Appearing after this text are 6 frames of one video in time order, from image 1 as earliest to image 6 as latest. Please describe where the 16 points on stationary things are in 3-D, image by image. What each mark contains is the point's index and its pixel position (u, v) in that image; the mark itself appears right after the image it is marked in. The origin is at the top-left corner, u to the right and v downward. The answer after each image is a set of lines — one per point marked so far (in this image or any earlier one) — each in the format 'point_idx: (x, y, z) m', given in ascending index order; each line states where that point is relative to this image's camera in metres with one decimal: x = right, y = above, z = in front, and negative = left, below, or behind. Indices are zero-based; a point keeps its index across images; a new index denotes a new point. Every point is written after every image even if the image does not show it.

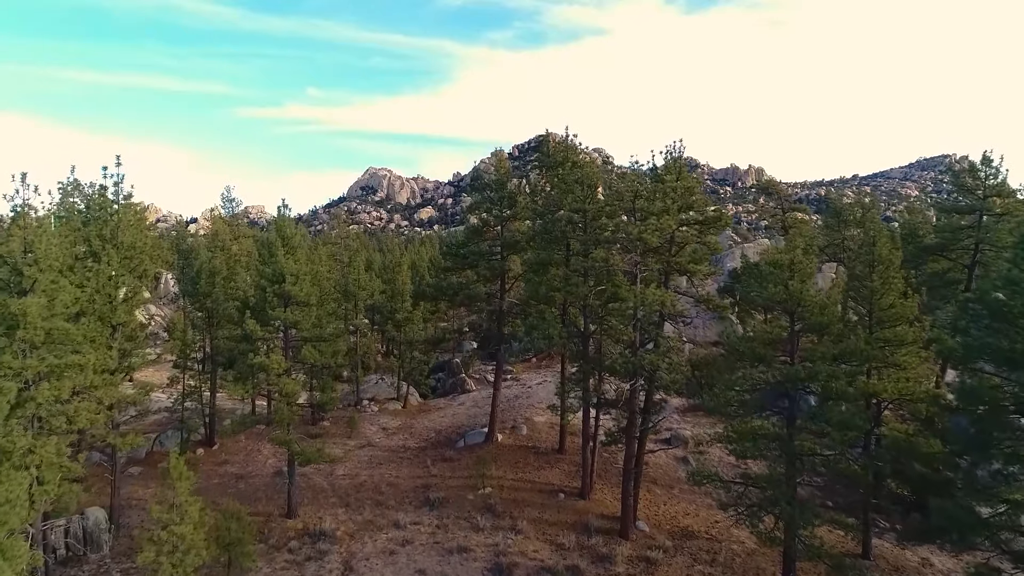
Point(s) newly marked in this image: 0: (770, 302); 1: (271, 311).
0: (+7.4, -0.4, +15.5) m
1: (-8.5, -0.8, +19.0) m
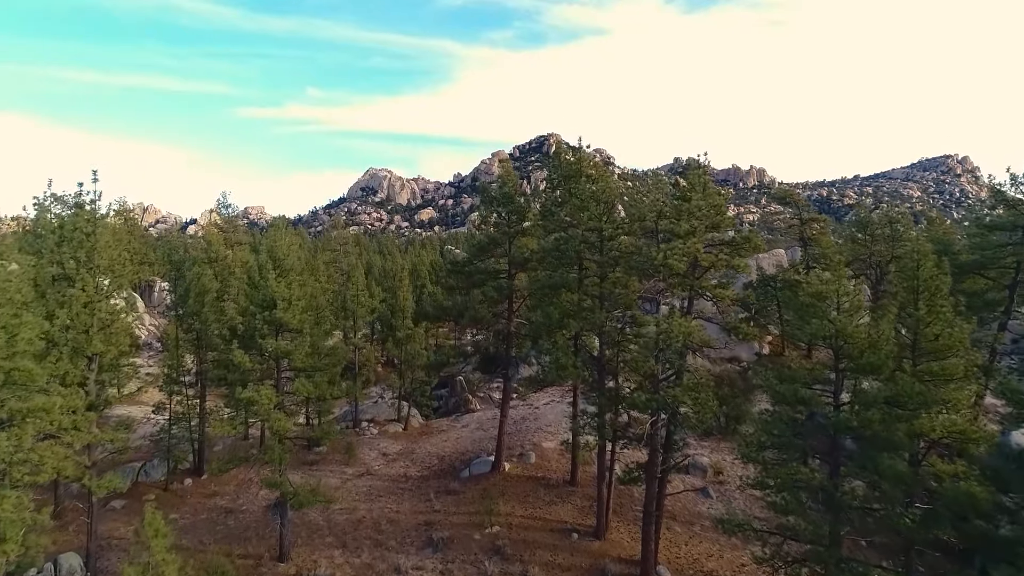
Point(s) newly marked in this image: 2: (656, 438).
0: (+7.8, -1.3, +13.9) m
1: (-8.1, -1.7, +17.5) m
2: (+4.6, -4.8, +17.3) m
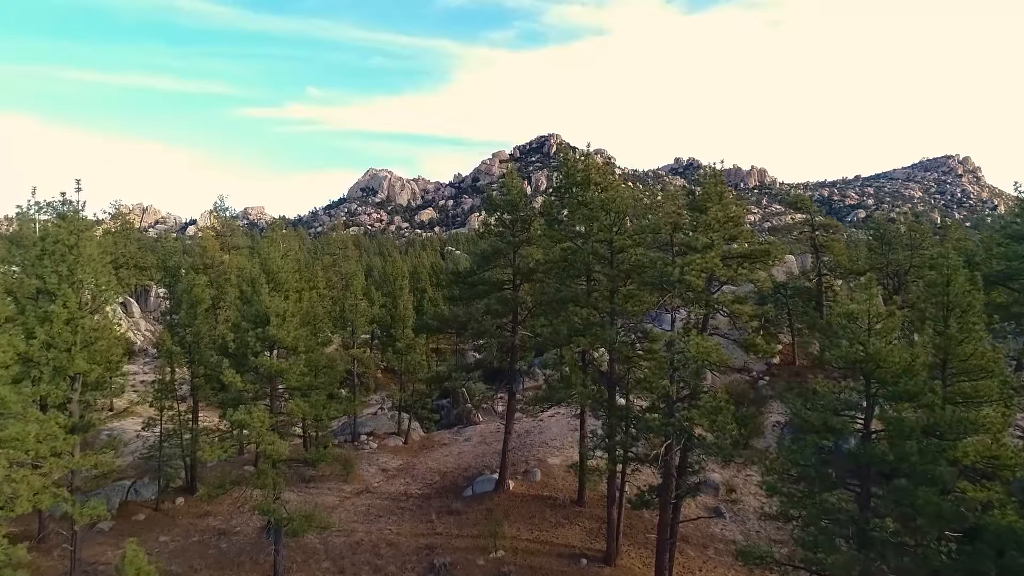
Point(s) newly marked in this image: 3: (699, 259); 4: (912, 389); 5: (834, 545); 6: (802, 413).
0: (+8.0, -1.8, +13.0) m
1: (-8.0, -2.2, +16.6) m
2: (+4.8, -5.3, +16.4) m
3: (+5.3, +0.8, +15.1) m
4: (+8.9, -2.2, +11.9) m
5: (+7.8, -6.2, +13.1) m
6: (+7.3, -3.1, +13.5) m
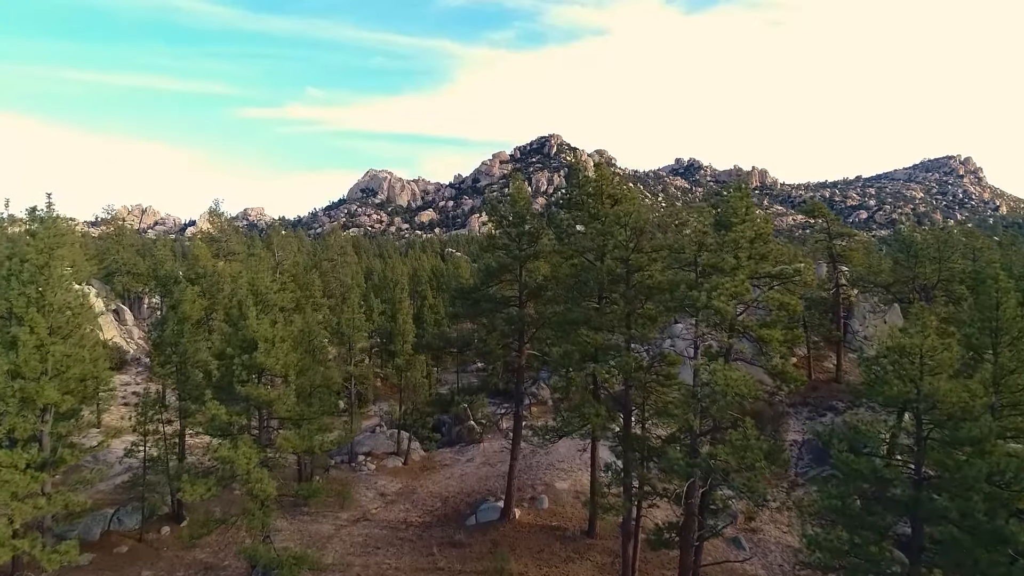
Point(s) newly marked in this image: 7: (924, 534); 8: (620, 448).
0: (+8.2, -2.4, +11.7) m
1: (-7.7, -2.8, +15.3) m
2: (+5.0, -5.9, +15.1) m
3: (+5.5, +0.2, +13.8) m
4: (+9.1, -2.9, +10.6) m
5: (+8.0, -6.9, +11.8) m
6: (+7.5, -3.8, +12.2) m
7: (+8.8, -5.2, +11.6) m
8: (+3.4, -5.1, +17.2) m
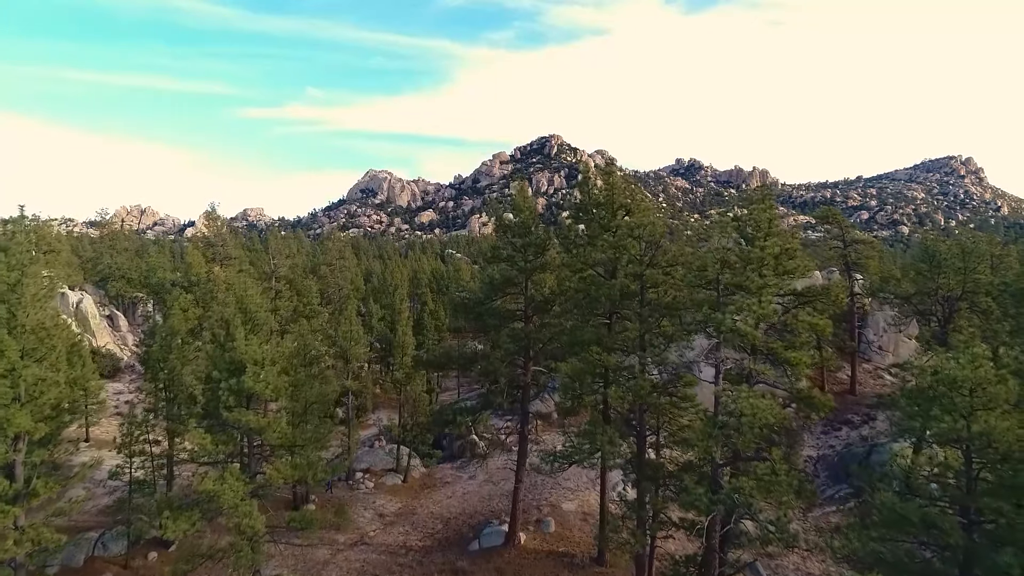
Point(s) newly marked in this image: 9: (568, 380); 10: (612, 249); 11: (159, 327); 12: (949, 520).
0: (+8.4, -2.9, +10.7) m
1: (-7.5, -3.3, +14.2) m
2: (+5.2, -6.4, +14.1) m
3: (+5.7, -0.3, +12.8) m
4: (+9.3, -3.4, +9.6) m
5: (+8.2, -7.4, +10.7) m
6: (+7.7, -4.3, +11.1) m
7: (+8.9, -5.7, +10.5) m
8: (+3.6, -5.6, +16.2) m
9: (+1.7, -2.8, +16.8) m
10: (+2.9, +1.2, +15.8) m
11: (-13.1, -1.4, +20.0) m
12: (+8.4, -4.4, +10.5) m
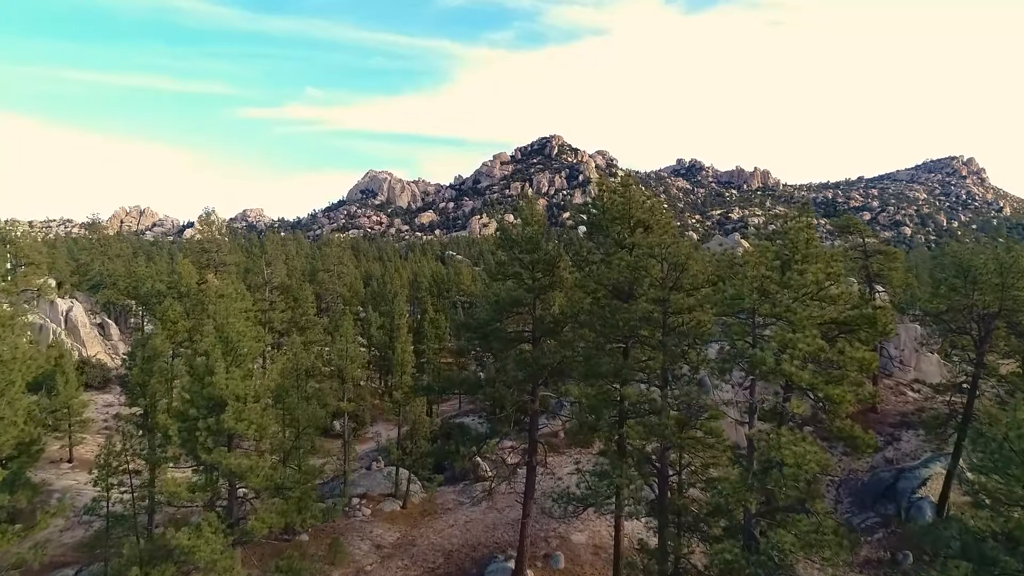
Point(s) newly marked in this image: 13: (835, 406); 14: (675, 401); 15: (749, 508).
0: (+8.6, -3.6, +9.2) m
1: (-7.3, -4.0, +12.8) m
2: (+5.5, -7.1, +12.6) m
3: (+5.9, -1.0, +11.4) m
4: (+9.5, -4.0, +8.2) m
5: (+8.4, -8.0, +9.3) m
6: (+7.9, -4.9, +9.7) m
7: (+9.2, -6.4, +9.1) m
8: (+3.9, -6.3, +14.8) m
9: (+2.0, -3.5, +15.4) m
10: (+3.2, +0.5, +14.4) m
11: (-12.8, -2.1, +18.5) m
12: (+8.6, -5.1, +9.1) m
13: (+7.2, -2.6, +12.1) m
14: (+4.2, -2.8, +13.9) m
15: (+5.5, -5.0, +12.4) m
